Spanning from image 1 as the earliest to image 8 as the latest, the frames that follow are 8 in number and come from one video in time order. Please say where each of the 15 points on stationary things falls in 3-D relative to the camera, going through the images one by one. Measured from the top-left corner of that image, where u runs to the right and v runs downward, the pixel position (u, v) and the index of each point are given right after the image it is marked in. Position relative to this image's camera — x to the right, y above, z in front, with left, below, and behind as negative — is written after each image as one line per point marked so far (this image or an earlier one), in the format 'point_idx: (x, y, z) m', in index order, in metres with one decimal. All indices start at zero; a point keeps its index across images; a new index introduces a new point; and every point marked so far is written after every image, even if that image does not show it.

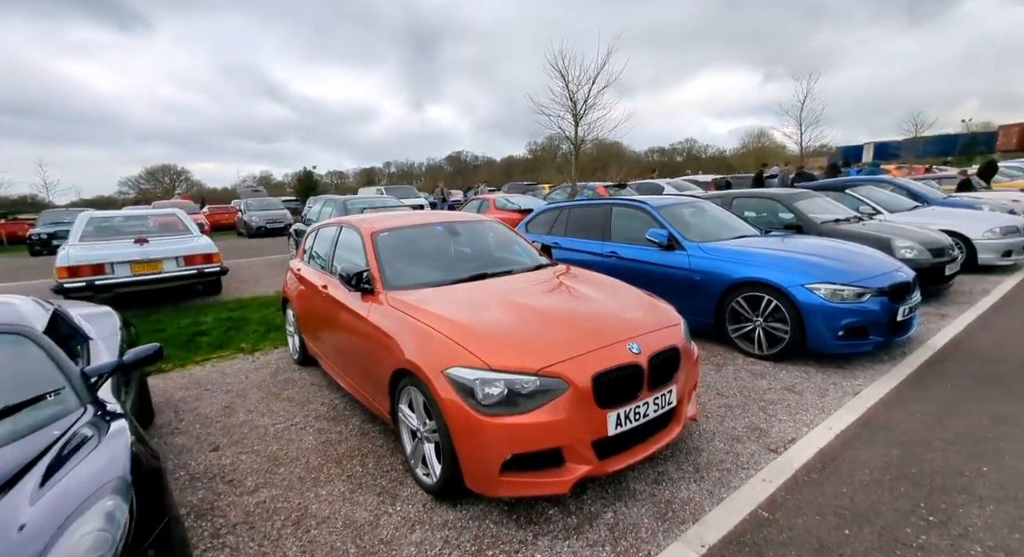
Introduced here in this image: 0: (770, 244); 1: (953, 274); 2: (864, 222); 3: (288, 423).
0: (+2.6, +0.4, +4.8) m
1: (+5.5, +0.1, +5.9) m
2: (+5.0, +0.8, +6.8) m
3: (-1.4, -0.9, +3.1) m
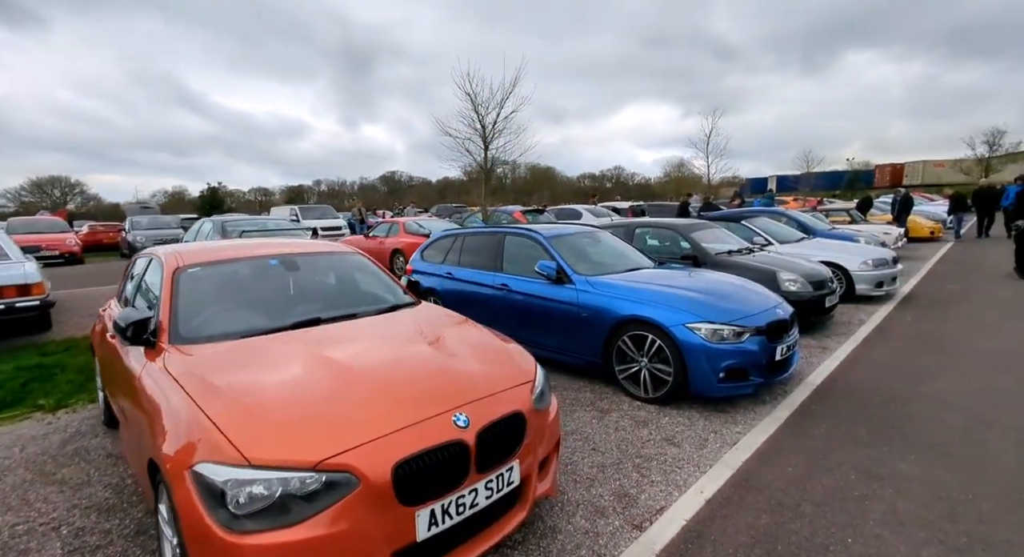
0: (+1.5, 0.0, +4.7) m
1: (+4.1, -0.3, +6.2) m
2: (+3.5, +0.4, +7.0) m
3: (-2.3, -1.2, +2.3) m
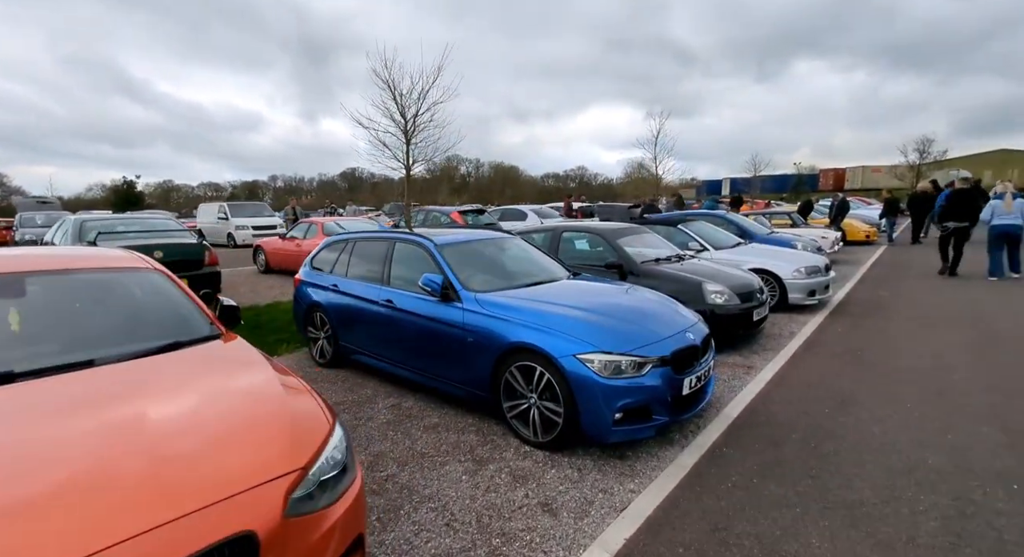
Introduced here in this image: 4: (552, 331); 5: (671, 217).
0: (+0.4, -0.1, +4.1) m
1: (+3.0, -0.5, +5.8) m
2: (+2.3, +0.2, +6.5) m
3: (-3.1, -1.3, +1.4) m
4: (+0.3, -0.4, +3.2) m
5: (+3.2, +1.2, +9.5) m
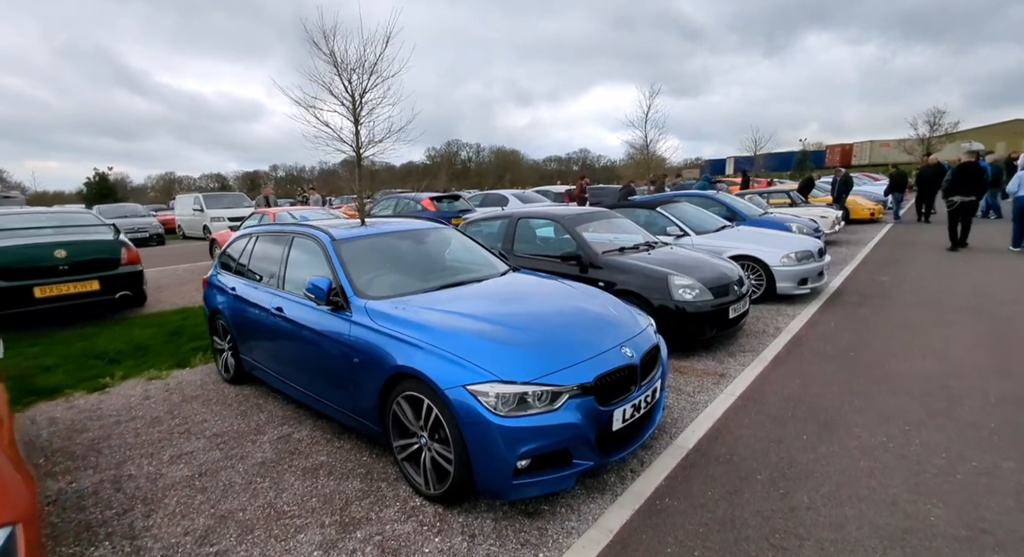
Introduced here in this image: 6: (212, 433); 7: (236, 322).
0: (-0.2, -0.1, +3.4) m
1: (+2.4, -0.4, +5.0) m
2: (+1.7, +0.4, +5.7) m
3: (-3.7, -1.5, +0.8) m
4: (-0.4, -0.4, +2.5) m
5: (+2.6, +1.4, +8.7) m
6: (-2.1, -1.1, +3.4) m
7: (-2.4, -0.4, +4.1) m
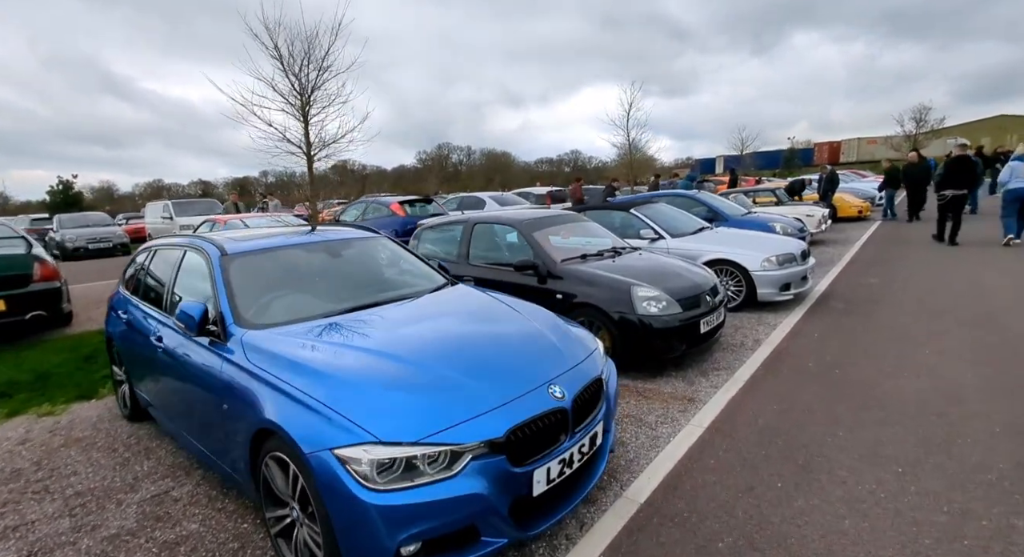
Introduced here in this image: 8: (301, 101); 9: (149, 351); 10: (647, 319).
0: (-0.6, -0.2, +2.8) m
1: (+1.9, -0.5, +4.5) m
2: (+1.2, +0.3, +5.2) m
3: (-4.2, -1.7, +0.2) m
4: (-0.8, -0.5, +2.0) m
5: (+2.0, +1.3, +8.2) m
6: (-2.6, -1.3, +2.8) m
7: (-2.9, -0.6, +3.6) m
8: (-3.1, +2.6, +7.0) m
9: (-2.5, -0.5, +3.2) m
10: (+1.2, -0.4, +4.1) m
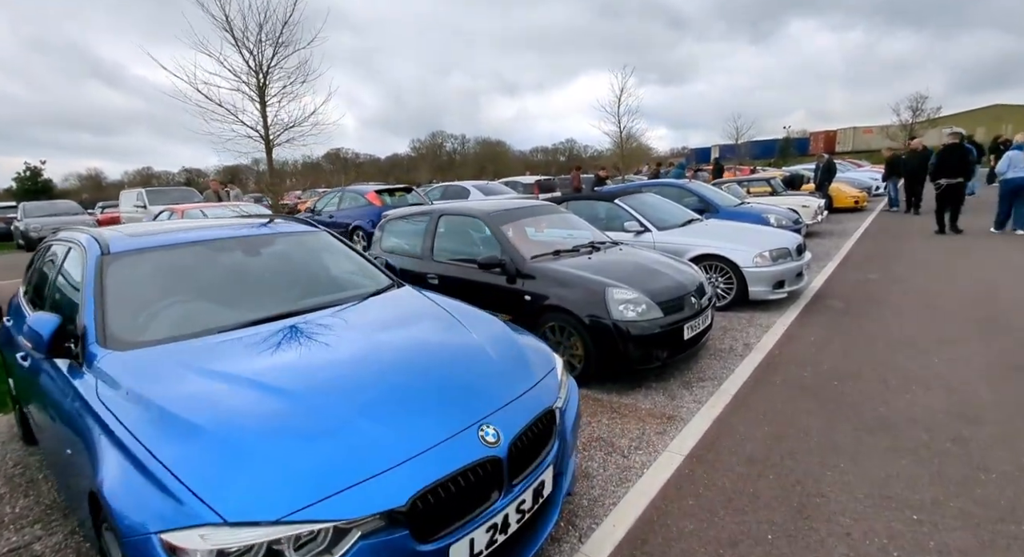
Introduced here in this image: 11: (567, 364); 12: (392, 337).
0: (-0.9, -0.3, +2.3) m
1: (+1.6, -0.4, +4.1) m
2: (+0.9, +0.3, +4.7) m
3: (-4.4, -1.7, -0.3) m
4: (-1.1, -0.6, +1.5) m
5: (+1.7, +1.4, +7.7) m
6: (-2.9, -1.3, +2.3) m
7: (-3.2, -0.6, +3.1) m
8: (-3.4, +2.6, +6.4) m
9: (-2.8, -0.5, +2.7) m
10: (+0.8, -0.4, +3.7) m
11: (+0.5, -0.7, +3.9) m
12: (-0.6, -0.3, +2.3) m
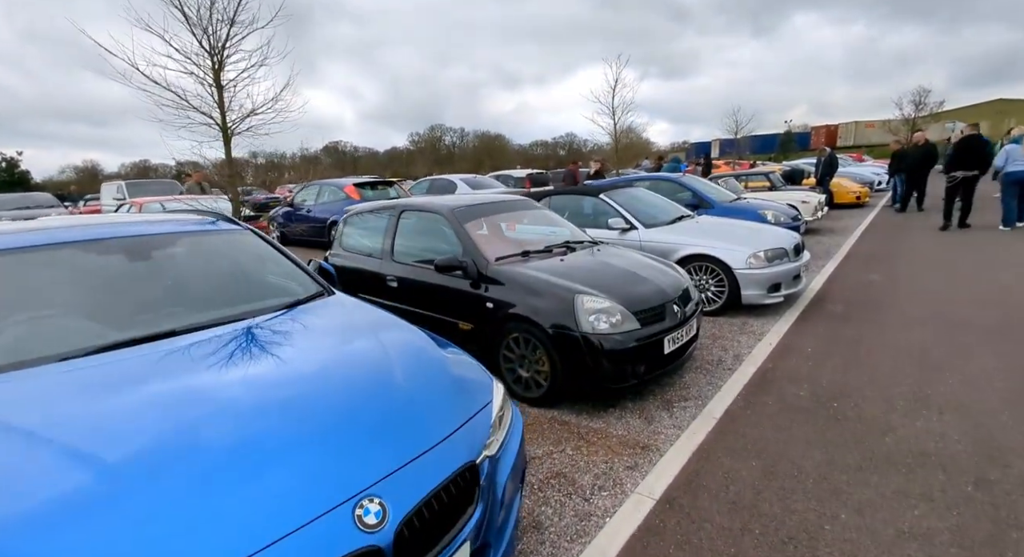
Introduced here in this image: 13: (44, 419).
0: (-1.2, -0.3, +1.9) m
1: (+1.3, -0.5, +3.6) m
2: (+0.6, +0.2, +4.3) m
3: (-4.7, -1.8, -0.8) m
4: (-1.4, -0.6, +1.0) m
5: (+1.4, +1.4, +7.2) m
6: (-3.2, -1.3, +1.9) m
7: (-3.5, -0.6, +2.6) m
8: (-3.7, +2.6, +5.9) m
9: (-3.1, -0.6, +2.3) m
10: (+0.5, -0.4, +3.2) m
11: (+0.1, -0.8, +3.5) m
12: (-0.9, -0.3, +1.9) m
13: (-1.5, -0.4, +1.5) m
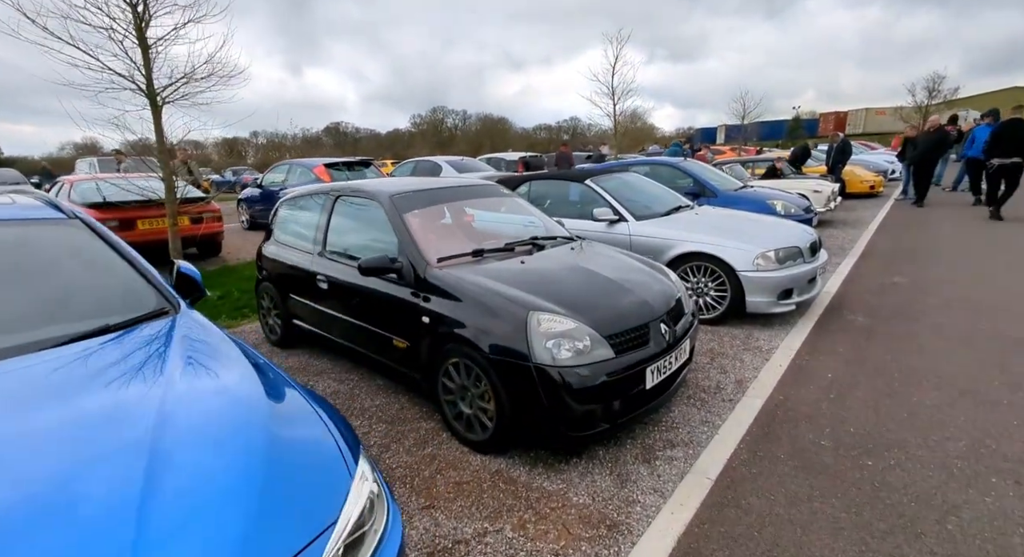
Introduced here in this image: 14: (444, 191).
0: (-1.6, -0.4, +1.1) m
1: (+1.0, -0.6, +2.8) m
2: (+0.2, +0.2, +3.5) m
3: (-5.1, -1.9, -1.5) m
4: (-1.8, -0.7, +0.2) m
5: (+1.0, +1.5, +6.3) m
6: (-3.6, -1.4, +1.1) m
7: (-3.9, -0.6, +1.8) m
8: (-4.0, +2.7, +5.0) m
9: (-3.4, -0.6, +1.5) m
10: (+0.2, -0.5, +2.4) m
11: (-0.2, -0.8, +2.7) m
12: (-1.2, -0.4, +1.1) m
13: (-1.9, -0.5, +0.7) m
14: (-0.6, +0.7, +3.8) m
